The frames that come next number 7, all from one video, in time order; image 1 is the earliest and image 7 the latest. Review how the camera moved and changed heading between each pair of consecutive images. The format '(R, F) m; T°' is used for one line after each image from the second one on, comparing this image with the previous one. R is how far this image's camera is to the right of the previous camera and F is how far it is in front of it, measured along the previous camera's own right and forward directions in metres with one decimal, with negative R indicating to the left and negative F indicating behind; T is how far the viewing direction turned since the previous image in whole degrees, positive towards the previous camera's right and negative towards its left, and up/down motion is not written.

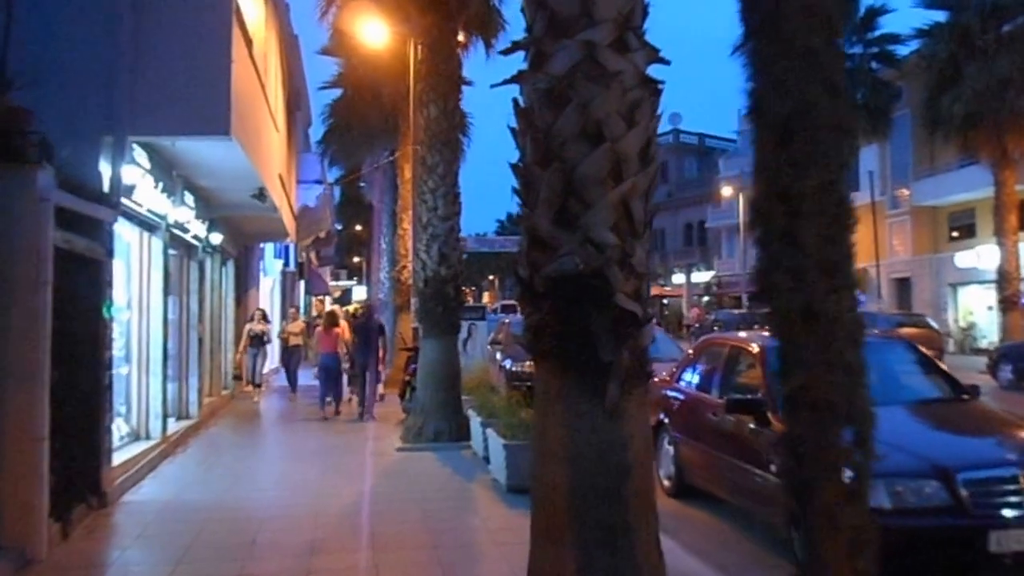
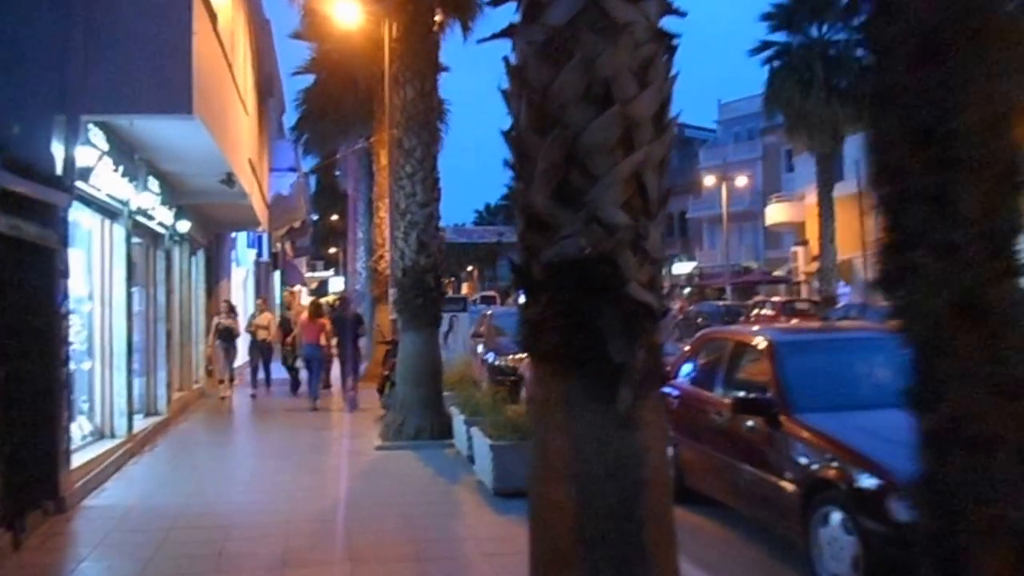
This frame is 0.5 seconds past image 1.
(-0.1, +0.6) m; +1°
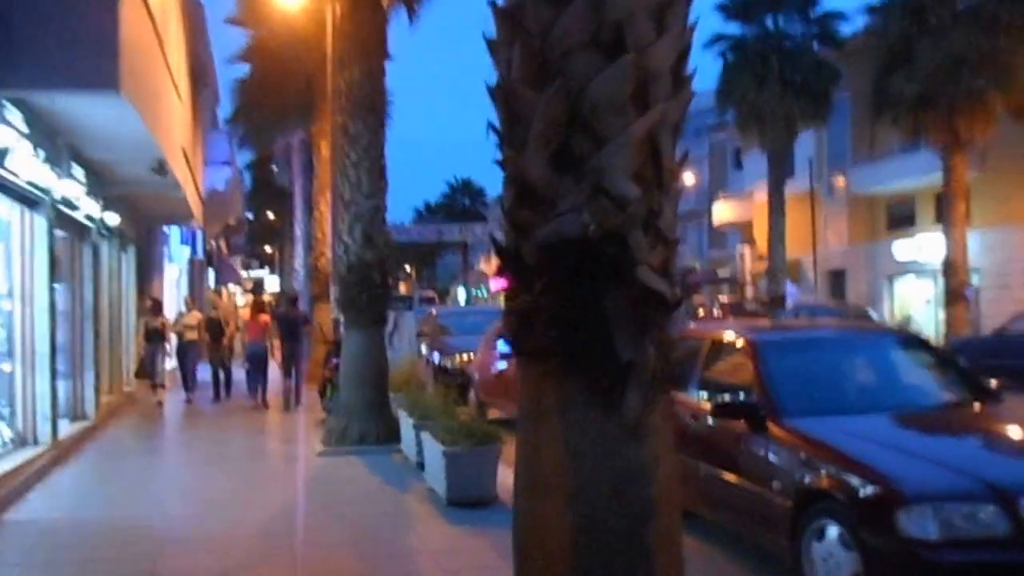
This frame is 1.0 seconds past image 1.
(-0.2, +0.6) m; +3°
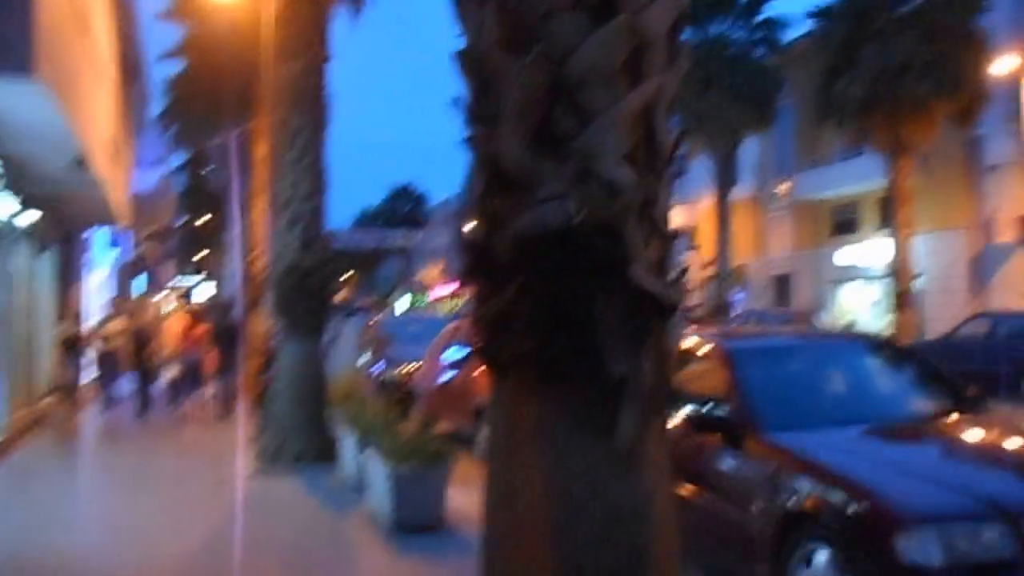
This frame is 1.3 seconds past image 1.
(-0.1, +0.6) m; +3°
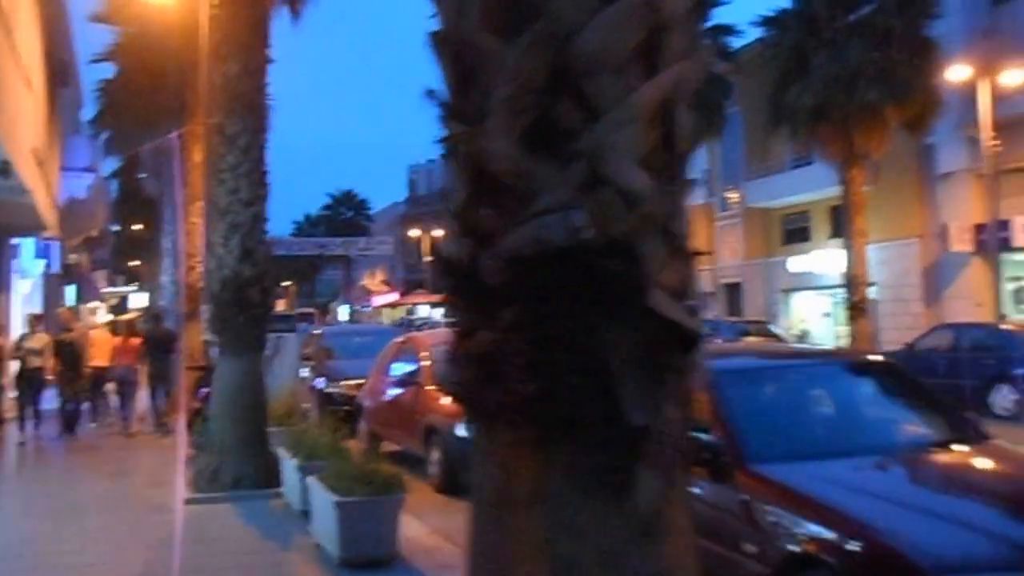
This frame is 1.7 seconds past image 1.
(-0.1, +0.6) m; +3°
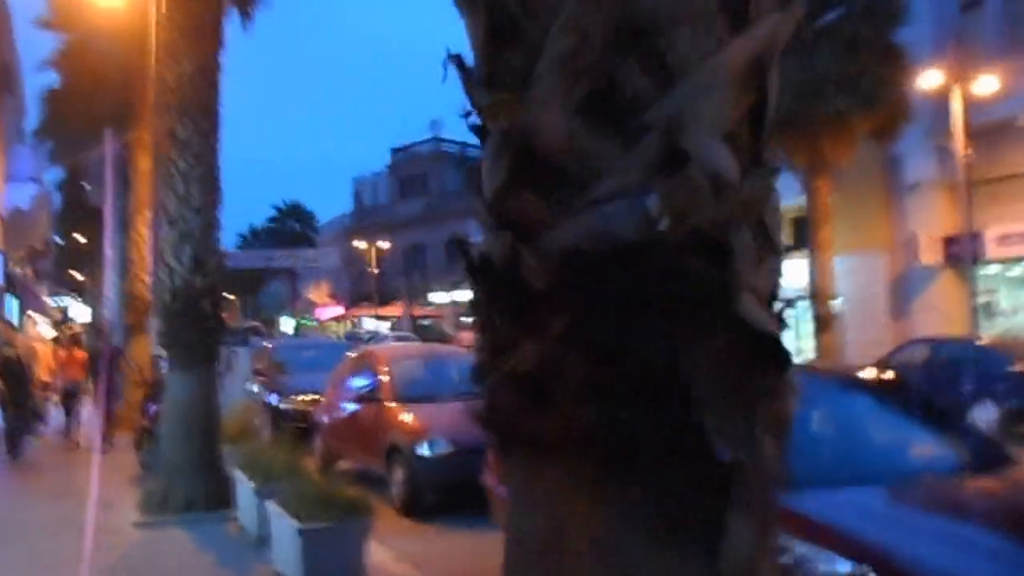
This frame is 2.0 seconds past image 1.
(-0.2, +0.5) m; +3°
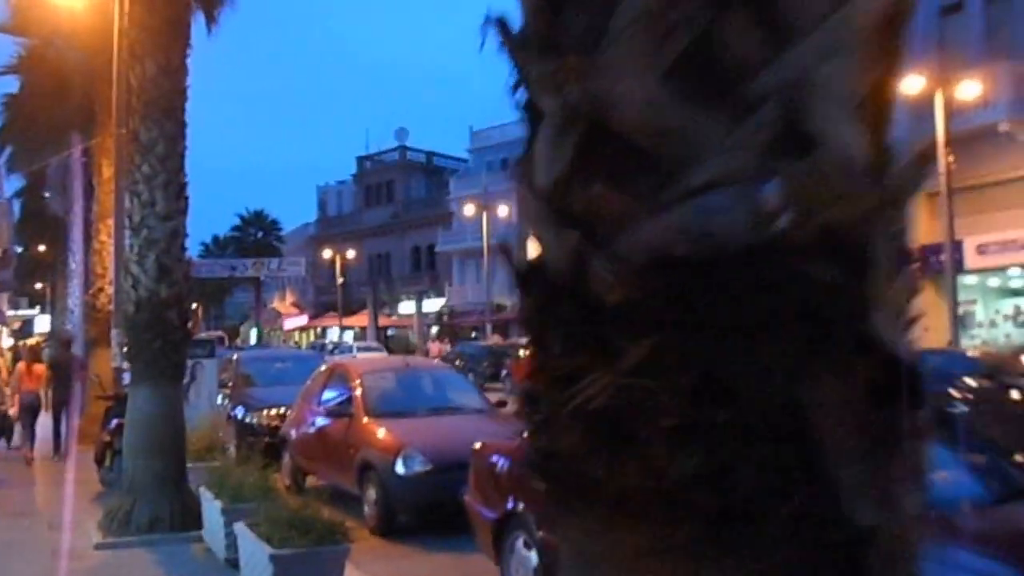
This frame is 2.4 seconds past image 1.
(-0.1, +0.4) m; +2°
